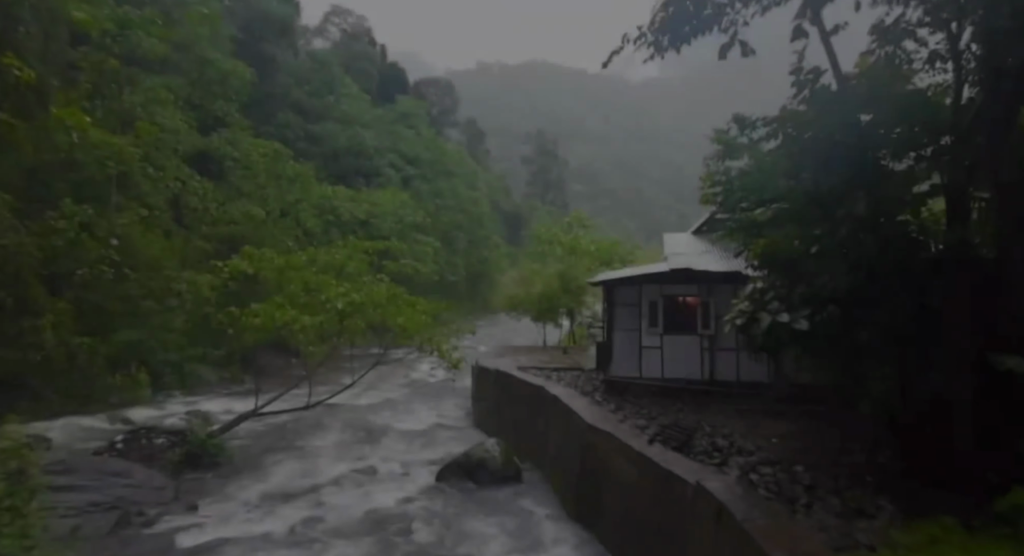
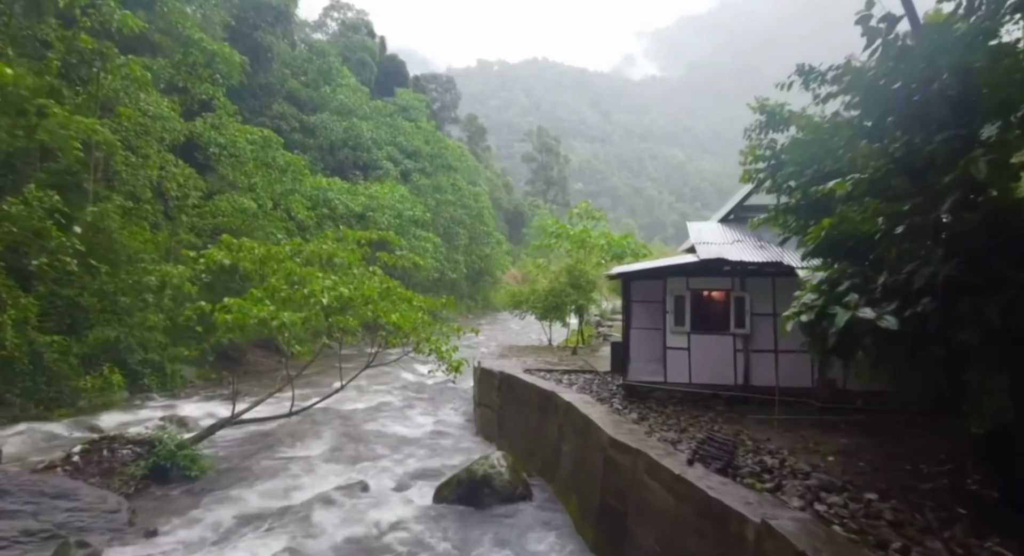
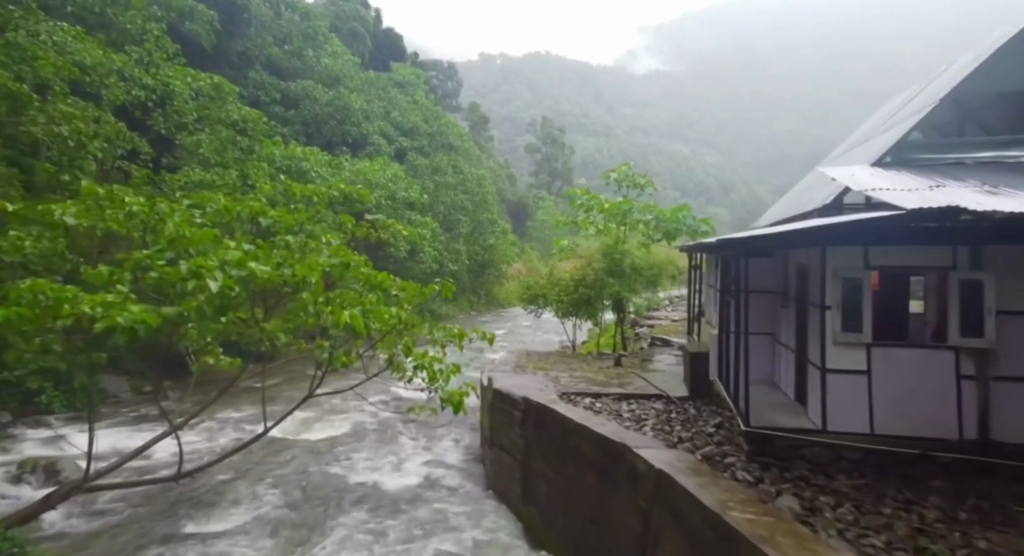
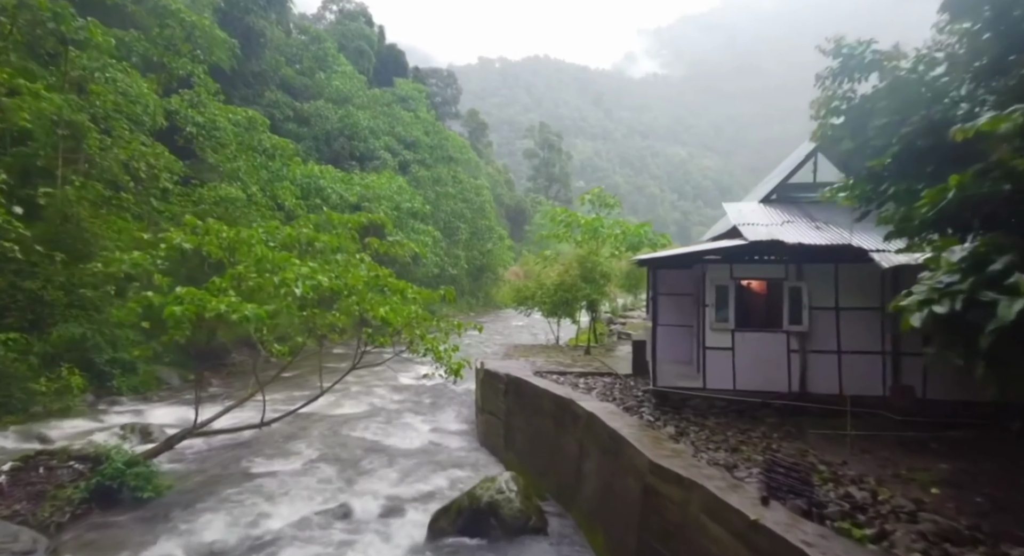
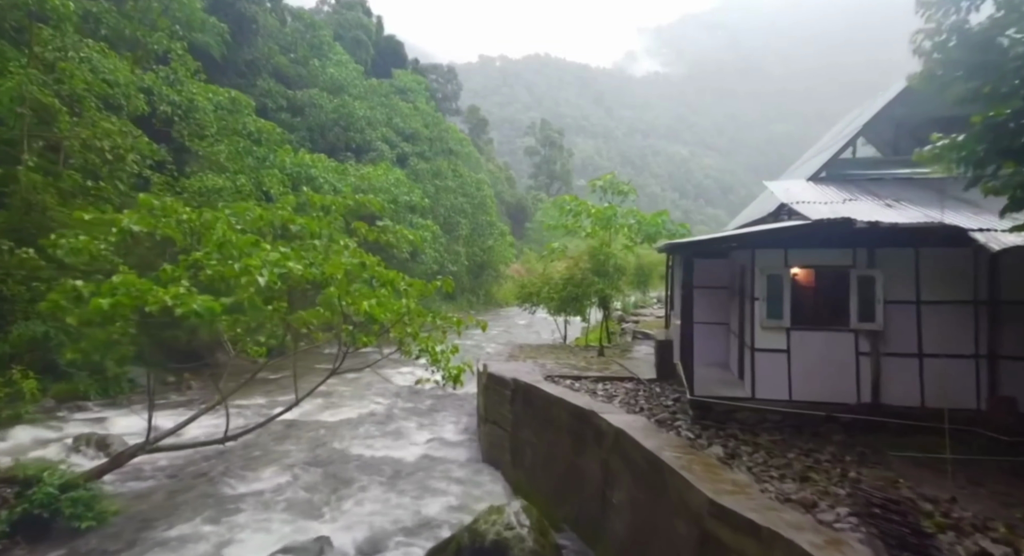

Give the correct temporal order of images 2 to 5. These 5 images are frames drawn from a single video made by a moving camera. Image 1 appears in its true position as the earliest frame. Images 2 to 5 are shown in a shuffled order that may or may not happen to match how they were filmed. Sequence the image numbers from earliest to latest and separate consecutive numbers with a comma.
2, 4, 5, 3
